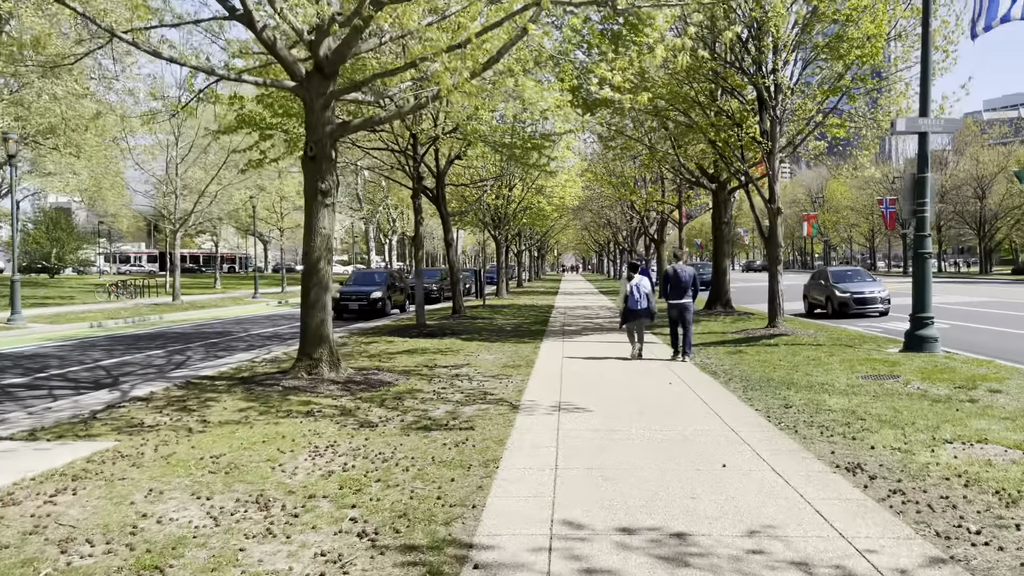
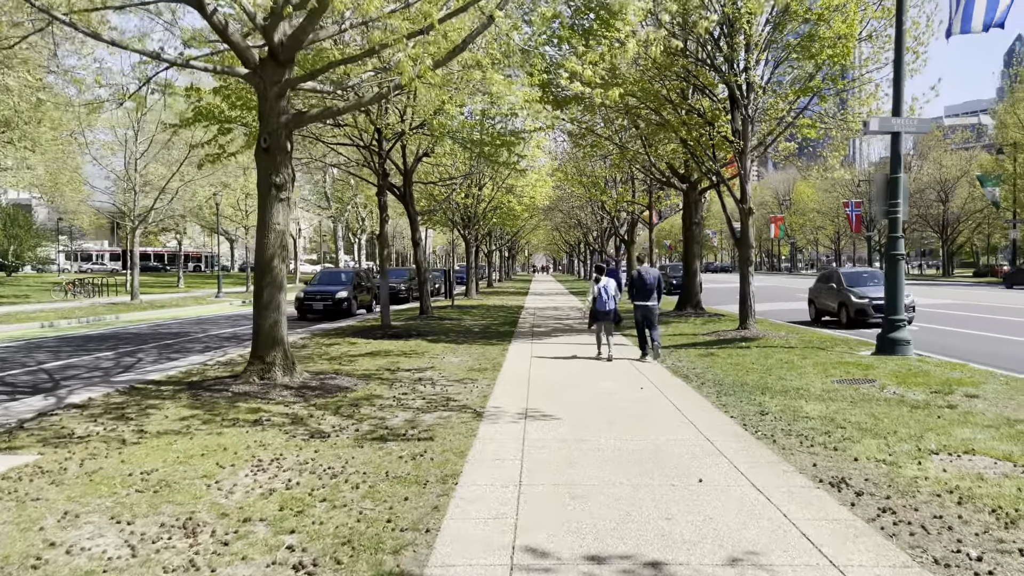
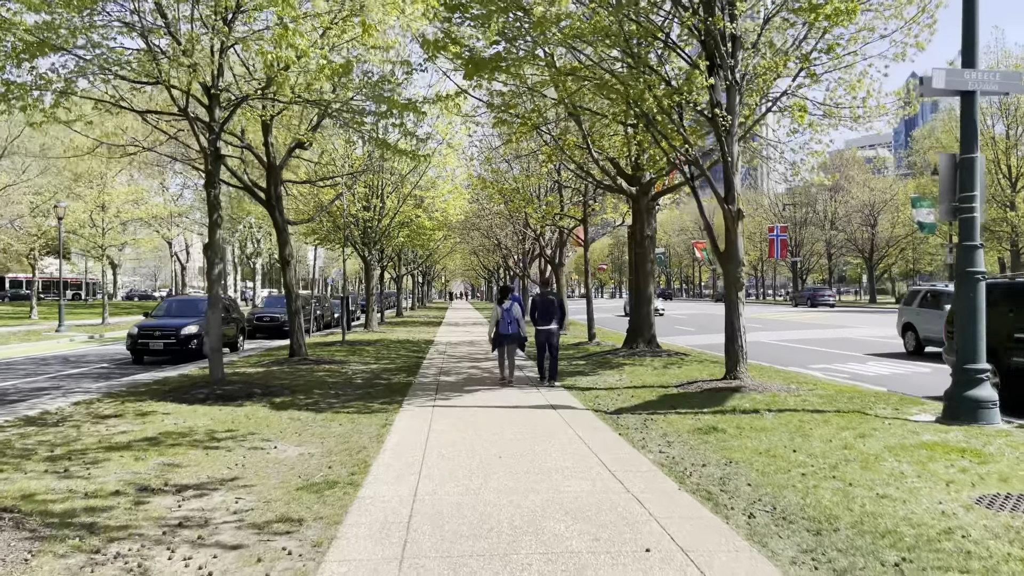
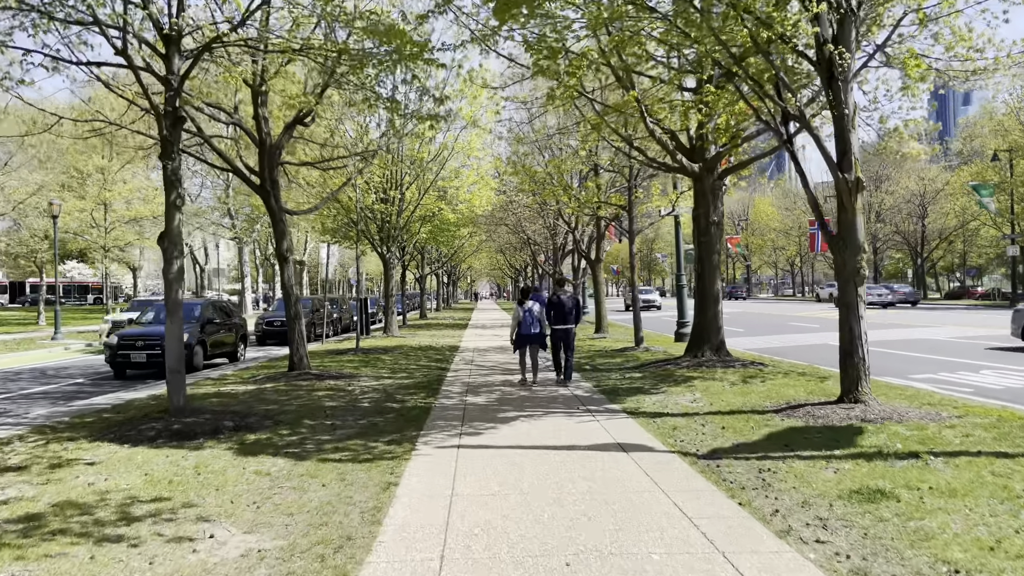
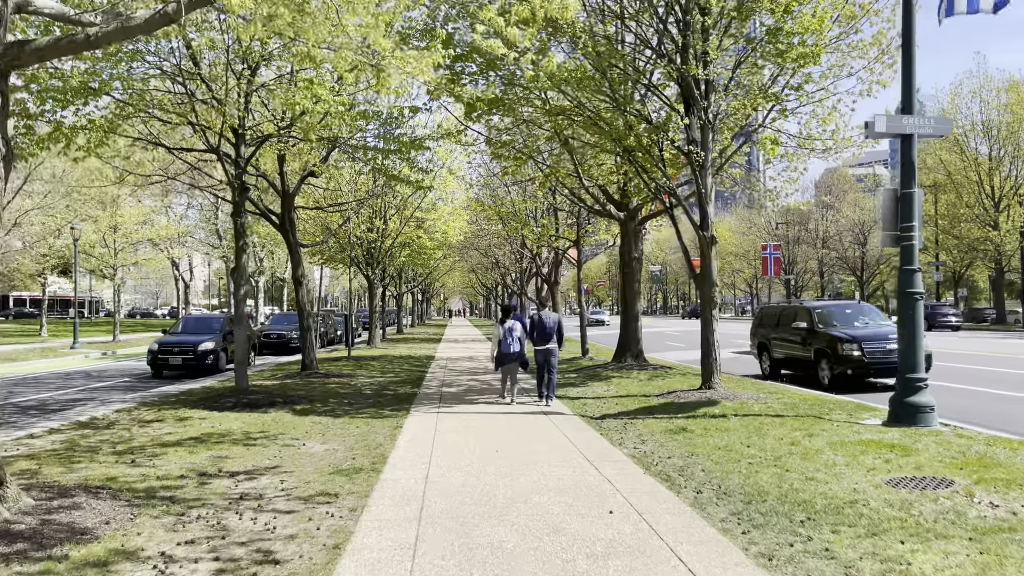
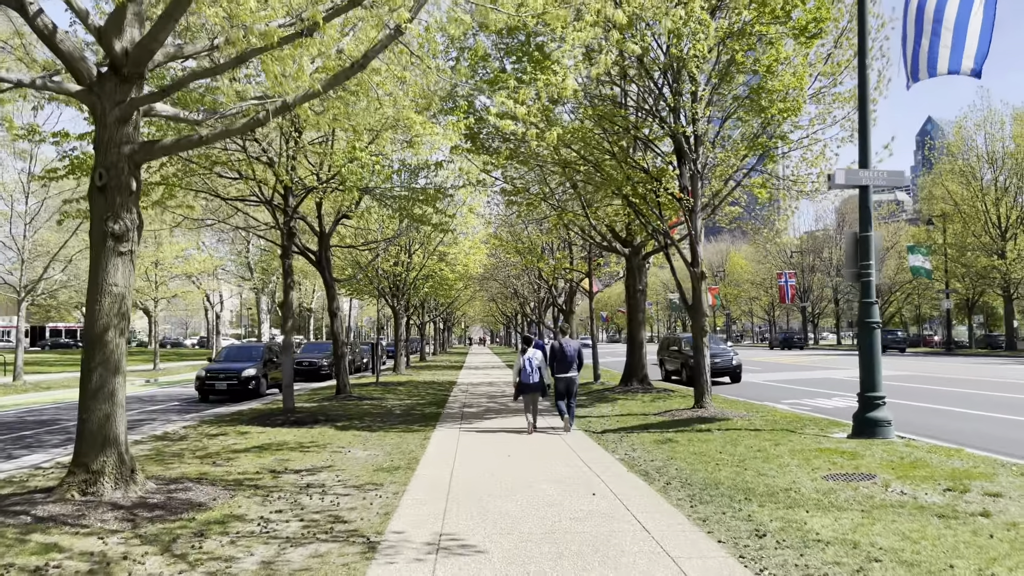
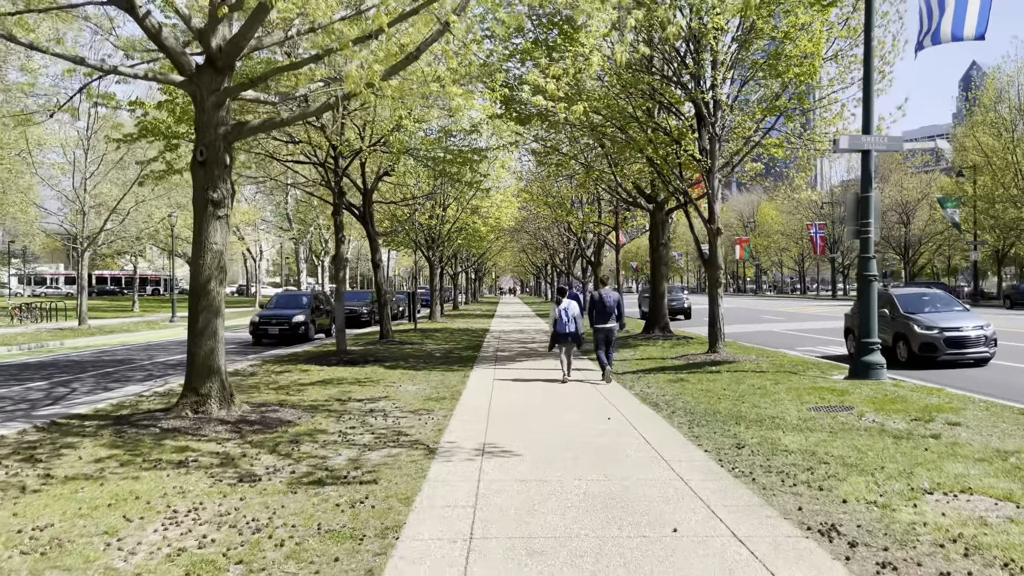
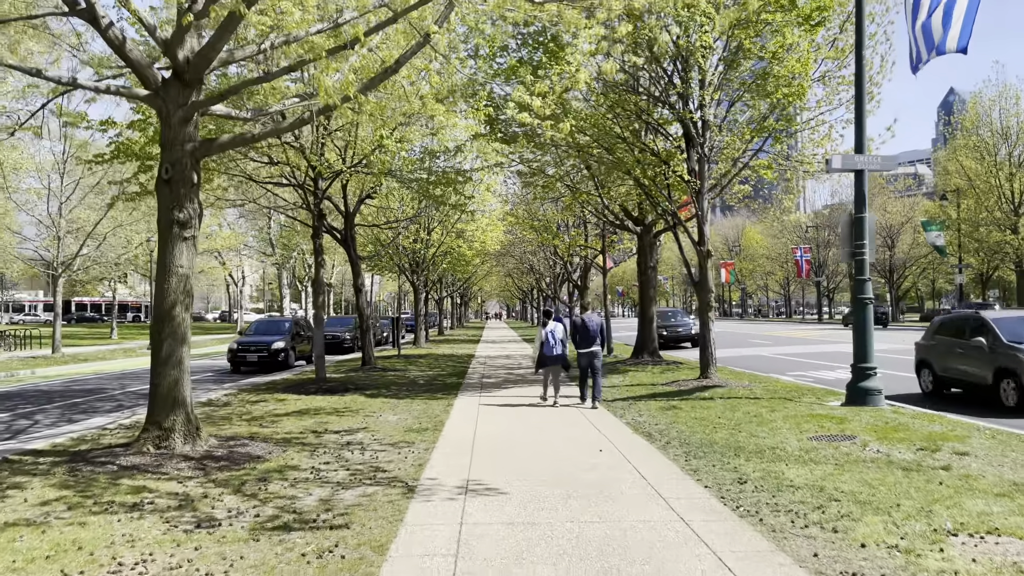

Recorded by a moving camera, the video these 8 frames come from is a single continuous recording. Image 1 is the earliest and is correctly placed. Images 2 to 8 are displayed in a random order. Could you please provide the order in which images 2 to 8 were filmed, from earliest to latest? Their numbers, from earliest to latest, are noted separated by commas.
2, 7, 8, 6, 5, 3, 4
